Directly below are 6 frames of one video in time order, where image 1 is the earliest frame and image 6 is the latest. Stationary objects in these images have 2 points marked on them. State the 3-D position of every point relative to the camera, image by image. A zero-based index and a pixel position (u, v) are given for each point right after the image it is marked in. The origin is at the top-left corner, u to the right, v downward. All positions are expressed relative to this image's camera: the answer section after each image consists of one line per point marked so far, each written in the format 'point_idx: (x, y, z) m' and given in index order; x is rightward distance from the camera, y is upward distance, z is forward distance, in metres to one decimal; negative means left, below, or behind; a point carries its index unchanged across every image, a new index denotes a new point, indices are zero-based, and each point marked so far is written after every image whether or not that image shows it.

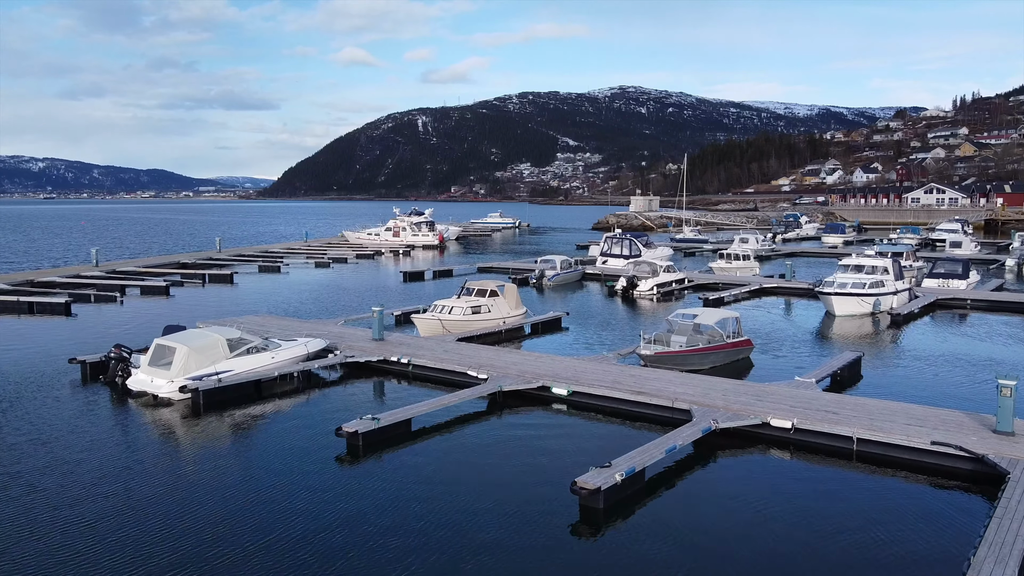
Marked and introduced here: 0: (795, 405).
0: (+6.8, -2.8, +15.0) m
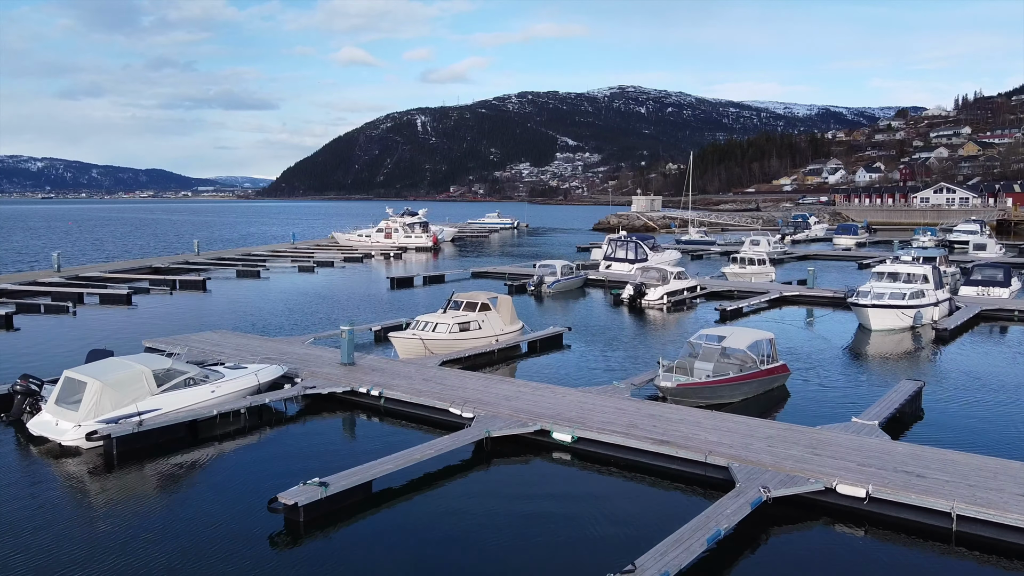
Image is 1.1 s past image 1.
0: (+6.6, -3.2, +11.7) m
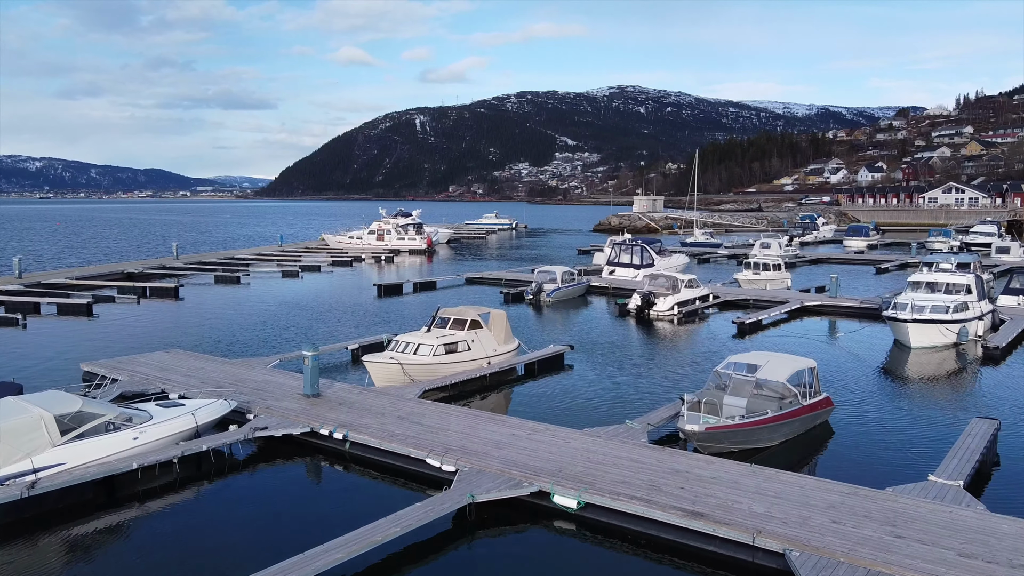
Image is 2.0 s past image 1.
0: (+6.5, -3.7, +8.9) m
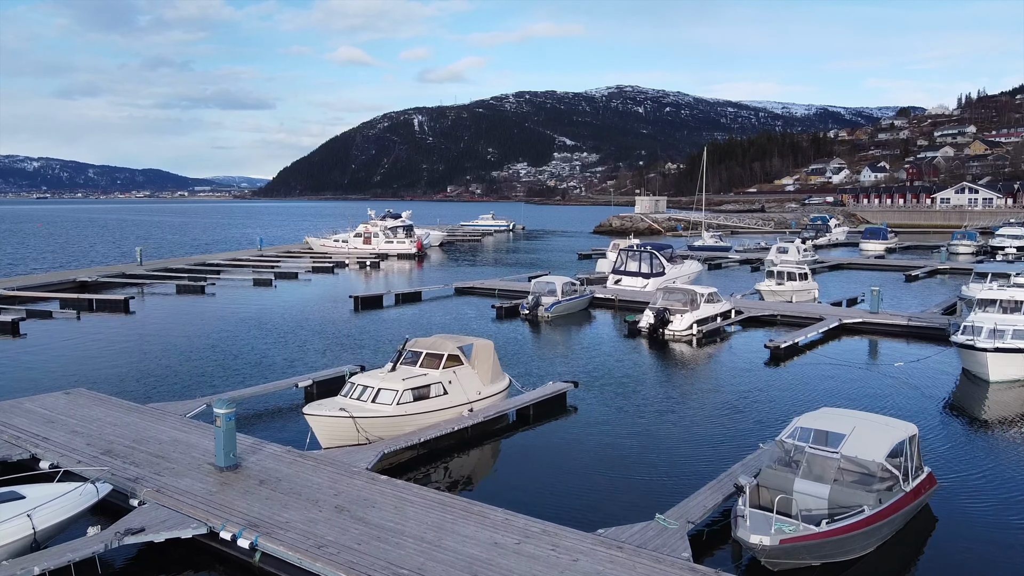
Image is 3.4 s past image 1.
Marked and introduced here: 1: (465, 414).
0: (+6.2, -4.3, +4.7) m
1: (-1.1, -3.0, +15.1) m
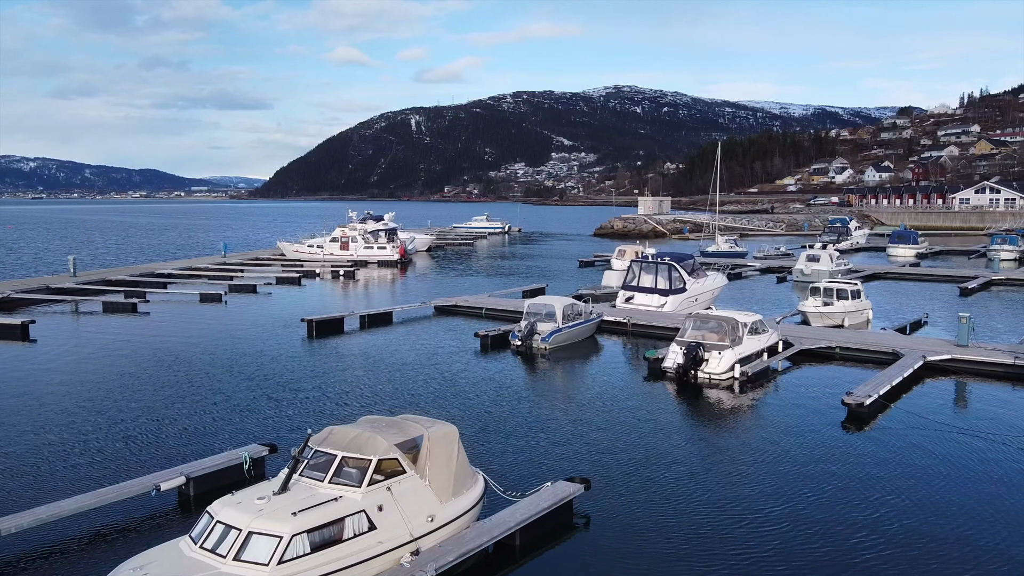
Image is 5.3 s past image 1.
0: (+5.8, -5.2, -1.3) m
1: (-1.5, -3.9, +9.1) m
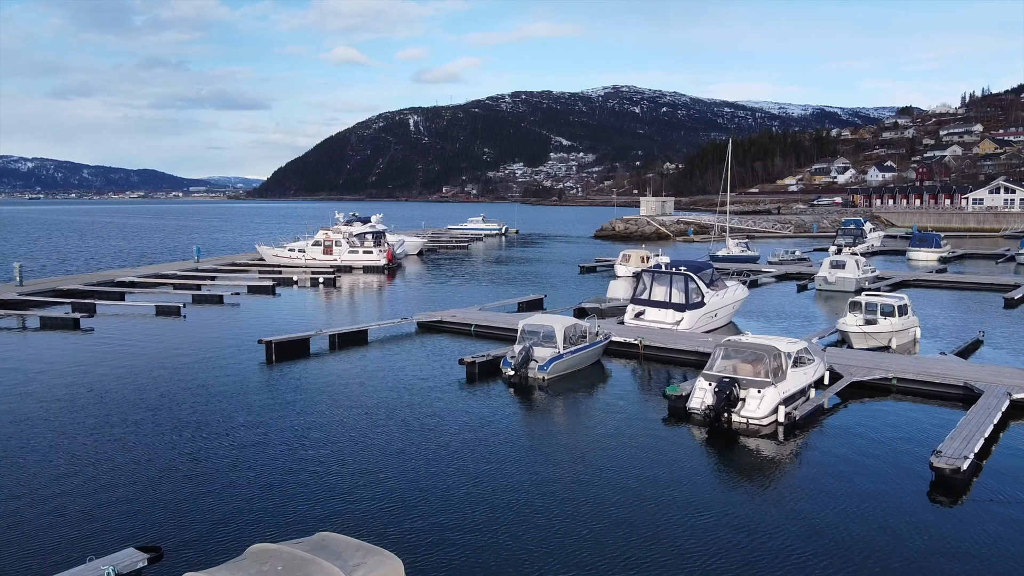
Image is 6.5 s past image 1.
0: (+5.6, -5.8, -5.1) m
1: (-1.8, -4.5, +5.2) m
